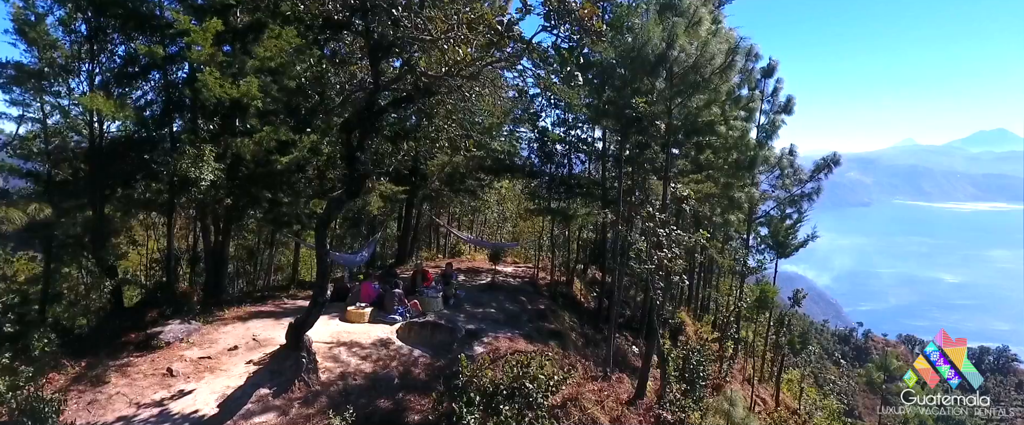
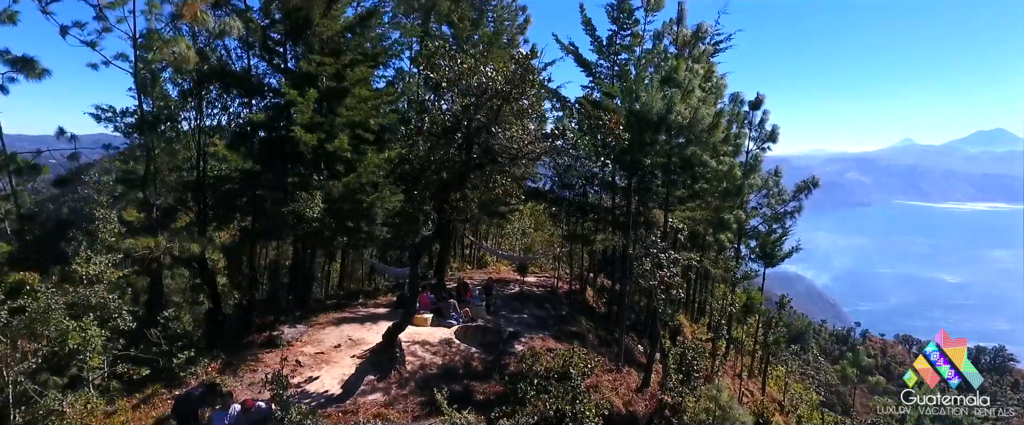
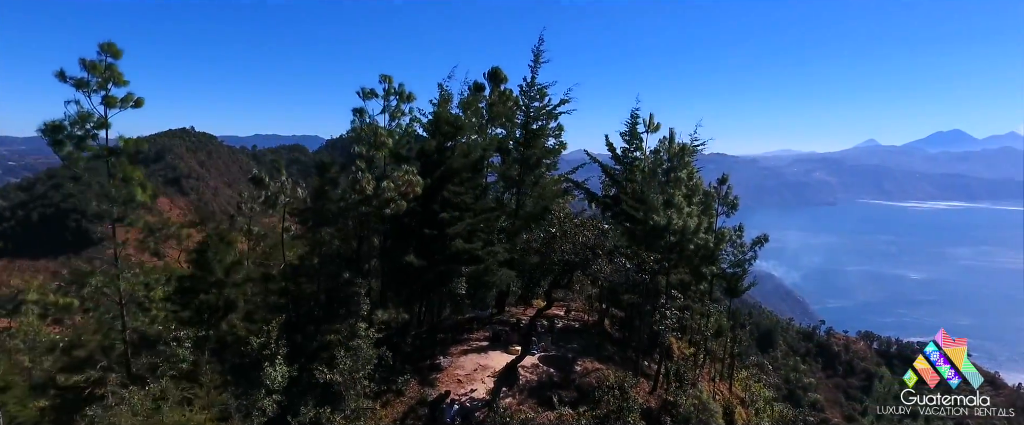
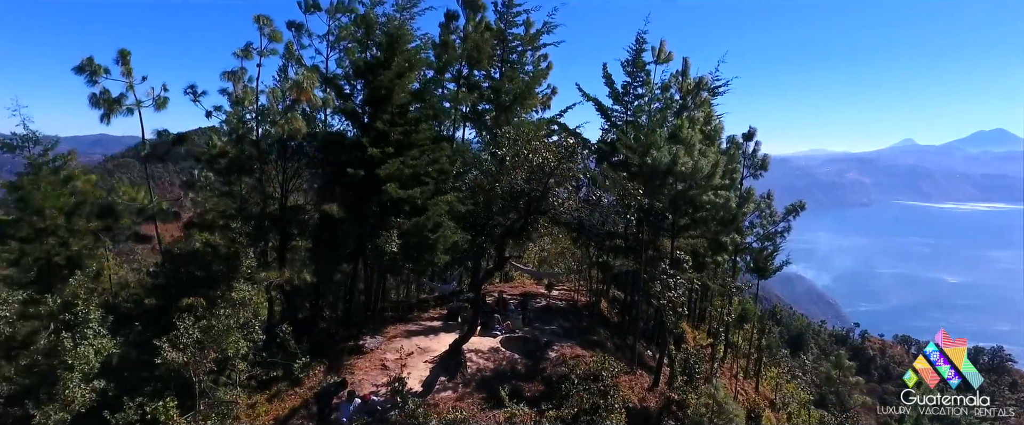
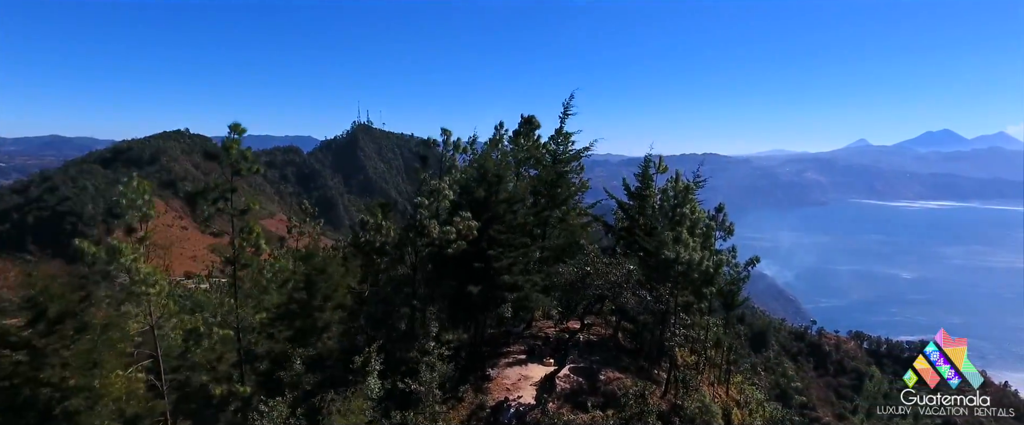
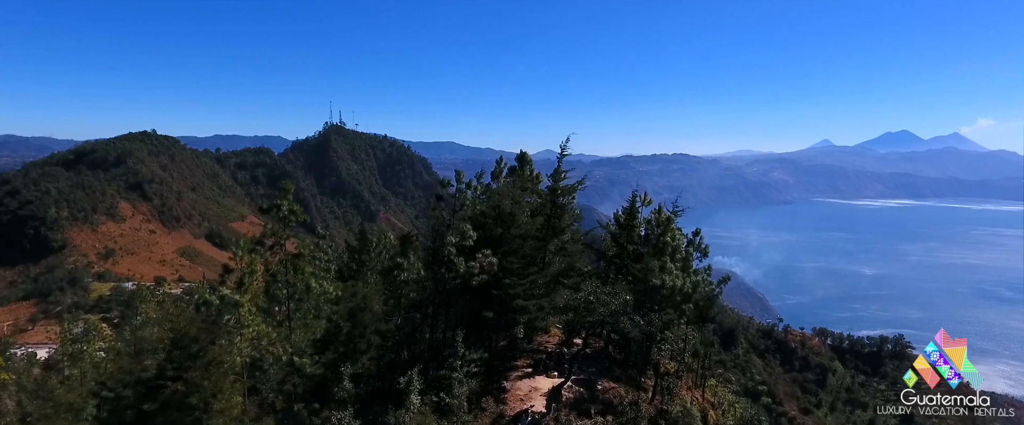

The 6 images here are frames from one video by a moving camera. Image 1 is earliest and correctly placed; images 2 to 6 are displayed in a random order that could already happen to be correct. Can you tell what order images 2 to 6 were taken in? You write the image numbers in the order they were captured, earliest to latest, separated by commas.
2, 4, 3, 5, 6
